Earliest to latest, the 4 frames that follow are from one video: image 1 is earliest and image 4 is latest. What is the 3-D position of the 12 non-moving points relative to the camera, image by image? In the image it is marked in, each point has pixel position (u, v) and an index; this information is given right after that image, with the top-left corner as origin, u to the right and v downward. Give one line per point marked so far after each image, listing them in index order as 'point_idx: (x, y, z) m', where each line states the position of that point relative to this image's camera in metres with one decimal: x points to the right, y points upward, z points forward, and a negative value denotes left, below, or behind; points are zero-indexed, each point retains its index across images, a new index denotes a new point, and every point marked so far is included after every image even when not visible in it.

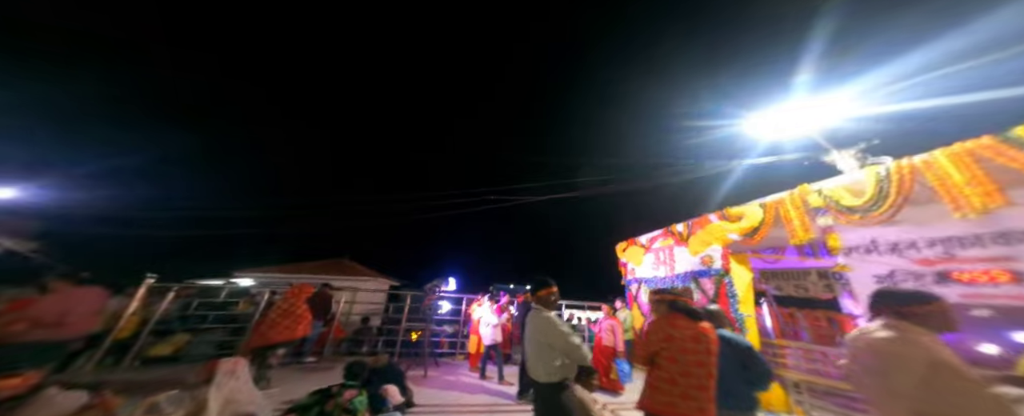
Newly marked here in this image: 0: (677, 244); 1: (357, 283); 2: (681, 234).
0: (+3.5, -0.8, +5.7) m
1: (-6.1, -2.9, +10.9) m
2: (+3.5, -0.6, +5.7) m
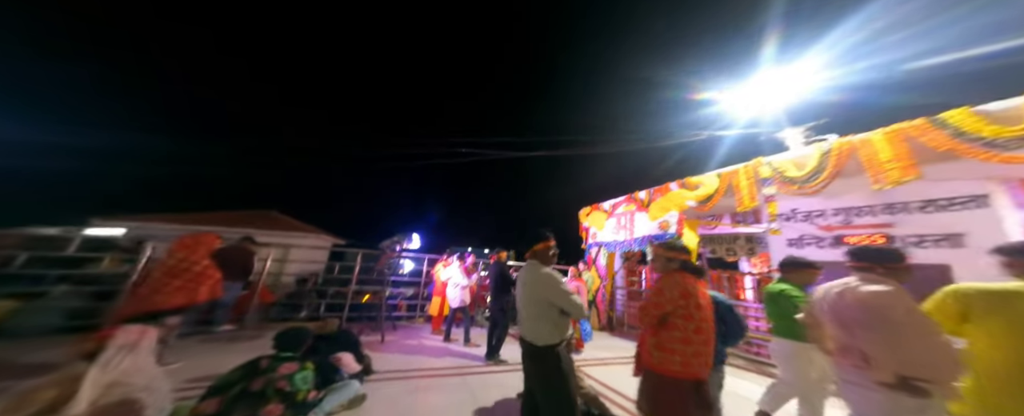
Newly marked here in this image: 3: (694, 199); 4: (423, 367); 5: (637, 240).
0: (+2.9, -0.1, +5.8) m
1: (-7.5, -1.2, +9.6) m
2: (+2.9, +0.2, +5.8) m
3: (+3.2, +0.2, +4.8) m
4: (-1.2, -2.1, +3.7) m
5: (+2.8, -0.7, +5.7) m
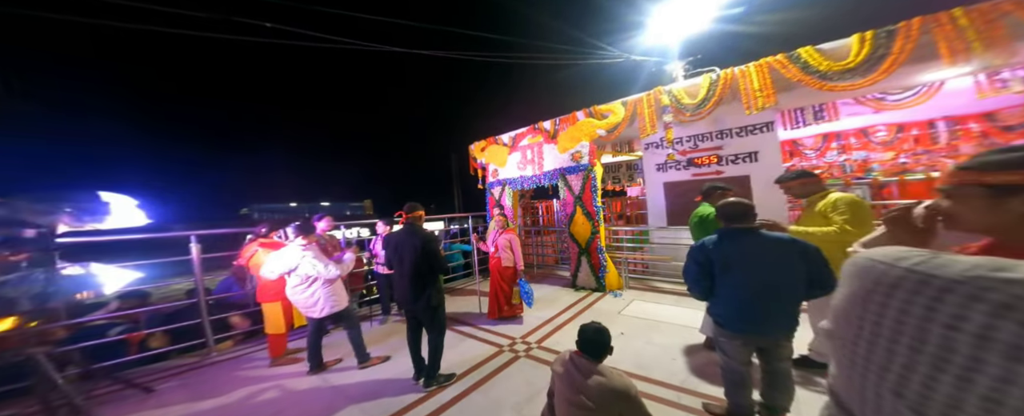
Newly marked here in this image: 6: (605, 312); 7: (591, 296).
0: (+0.8, +1.3, +5.2) m
1: (-9.9, -0.7, +2.8) m
2: (+0.8, +1.5, +5.2) m
3: (+1.7, +1.4, +4.5) m
4: (-1.4, -1.7, +1.7) m
5: (+0.8, +0.6, +5.3) m
6: (+1.3, -1.4, +3.7) m
7: (+1.4, -1.4, +4.4) m
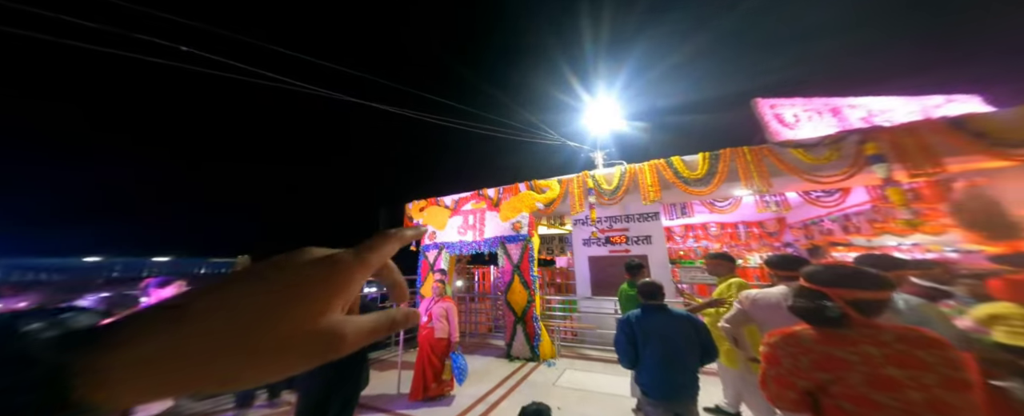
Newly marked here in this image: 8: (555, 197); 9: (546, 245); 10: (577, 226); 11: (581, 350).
0: (-0.5, 0.0, +5.5) m
1: (-10.0, -0.3, -0.2) m
2: (-0.4, +0.2, +5.5) m
3: (+0.6, +0.2, +5.1) m
4: (-1.6, -2.0, +1.0) m
5: (-0.5, -0.6, +5.4) m
6: (+0.4, -2.4, +3.7) m
7: (+0.2, -2.5, +4.3) m
8: (+0.8, +0.2, +5.1) m
9: (+0.9, -0.9, +7.0) m
10: (+1.3, -0.4, +5.5) m
11: (+1.2, -2.5, +4.9) m
